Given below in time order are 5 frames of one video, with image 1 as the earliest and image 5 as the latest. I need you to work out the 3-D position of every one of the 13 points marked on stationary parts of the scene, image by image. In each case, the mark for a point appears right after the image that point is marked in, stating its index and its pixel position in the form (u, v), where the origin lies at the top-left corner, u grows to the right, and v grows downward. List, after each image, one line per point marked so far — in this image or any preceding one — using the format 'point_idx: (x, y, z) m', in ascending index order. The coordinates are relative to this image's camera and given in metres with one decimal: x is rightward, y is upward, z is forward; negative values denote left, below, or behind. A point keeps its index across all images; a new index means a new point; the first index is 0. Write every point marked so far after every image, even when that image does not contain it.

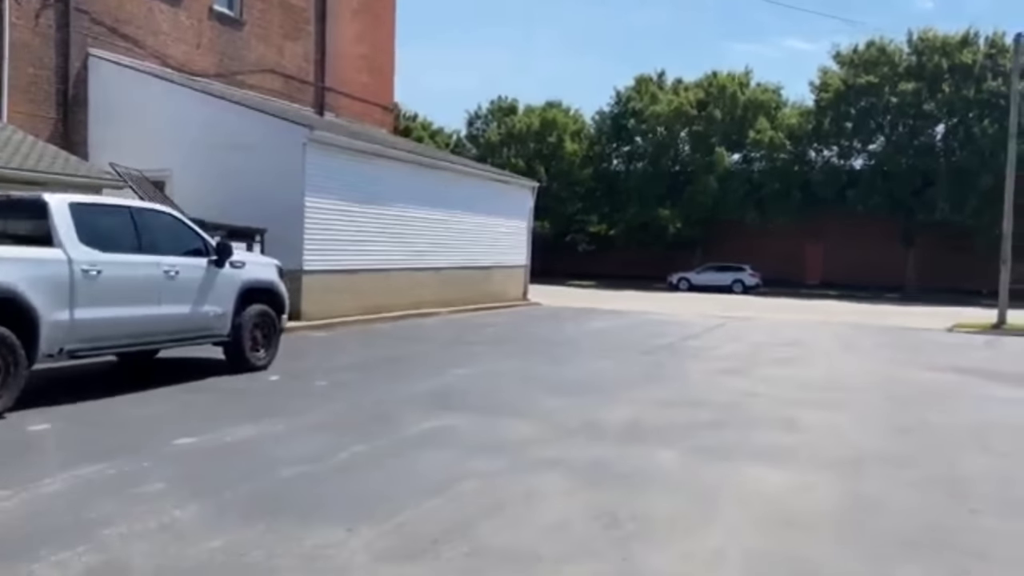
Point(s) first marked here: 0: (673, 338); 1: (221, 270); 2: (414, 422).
0: (+3.7, -1.2, +19.5) m
1: (-3.9, +0.2, +11.2) m
2: (-1.0, -1.4, +8.8) m
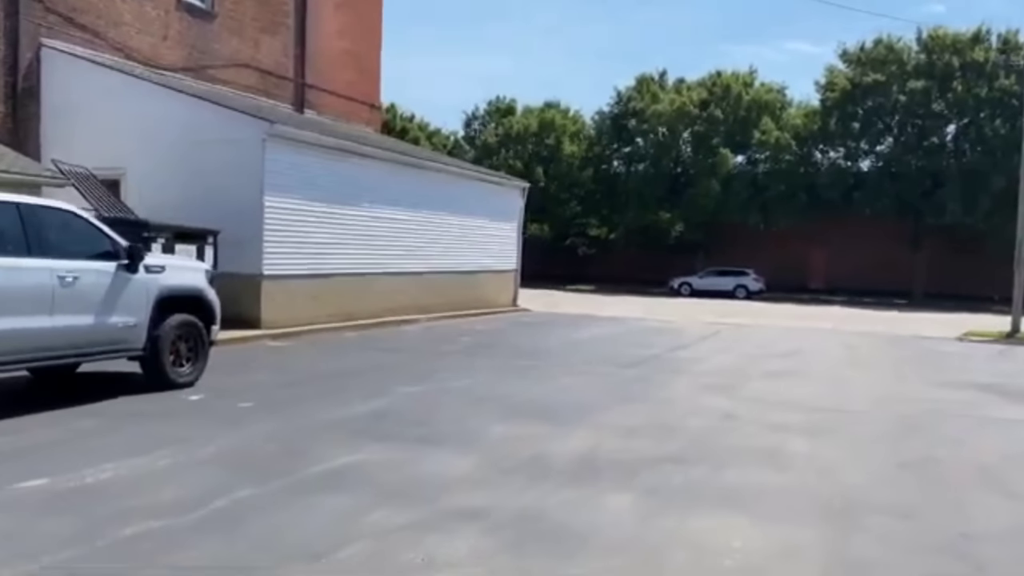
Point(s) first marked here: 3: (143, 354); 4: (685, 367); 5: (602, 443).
0: (+3.2, -1.3, +18.2) m
1: (-4.4, +0.1, +10.0) m
2: (-1.6, -1.5, +7.5) m
3: (-4.5, -0.8, +10.2) m
4: (+3.0, -1.4, +15.0) m
5: (+0.9, -1.5, +8.4) m
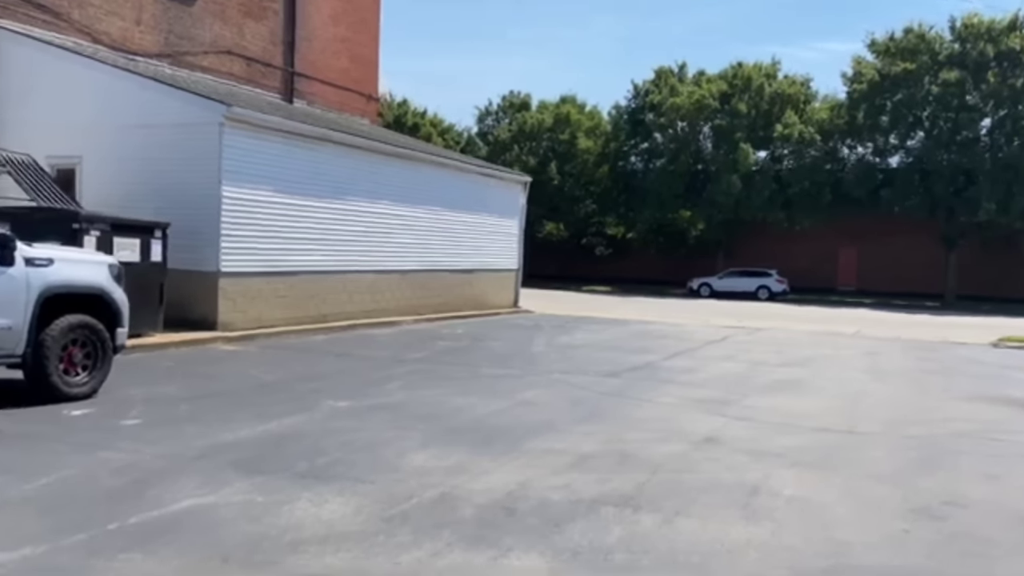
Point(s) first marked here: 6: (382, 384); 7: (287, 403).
0: (+2.8, -1.3, +16.5) m
1: (-5.1, +0.2, +8.5) m
2: (-2.3, -1.4, +6.0) m
3: (-5.1, -0.8, +8.8) m
4: (+2.6, -1.4, +13.3) m
5: (+0.2, -1.5, +6.8) m
6: (-1.7, -1.3, +11.0) m
7: (-2.6, -1.3, +9.8) m
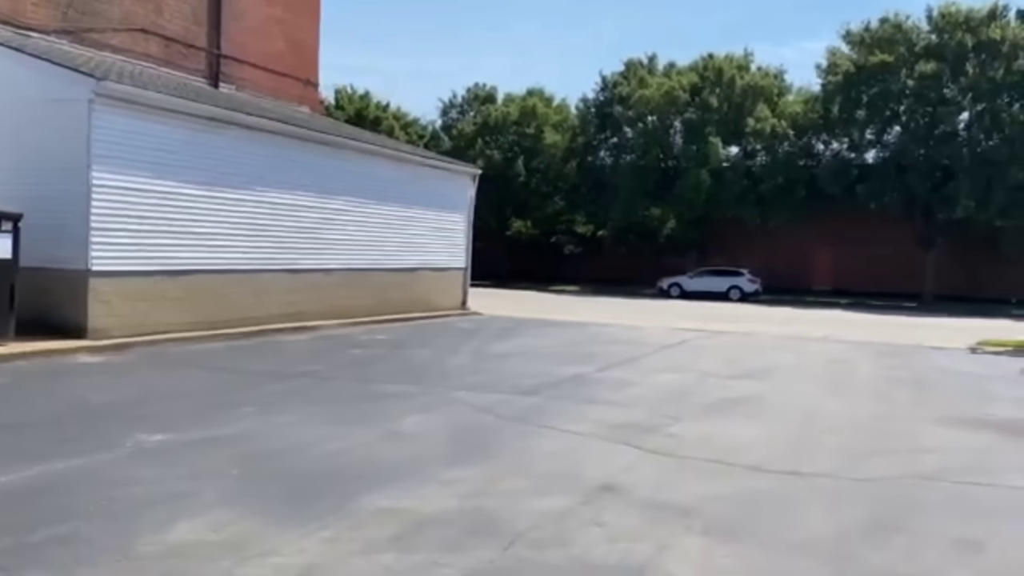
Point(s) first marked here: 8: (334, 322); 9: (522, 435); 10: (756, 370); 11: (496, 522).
0: (+1.4, -1.3, +14.5) m
1: (-6.3, +0.1, +6.4) m
2: (-3.5, -1.5, +3.9) m
3: (-6.3, -0.8, +6.7) m
4: (+1.2, -1.4, +11.3) m
5: (-1.0, -1.5, +4.8) m
6: (-3.0, -1.3, +9.0) m
7: (-3.9, -1.3, +7.7) m
8: (-4.1, -0.8, +19.6) m
9: (+0.1, -1.5, +8.4) m
10: (+4.2, -1.4, +14.6) m
11: (-0.1, -1.6, +5.6) m
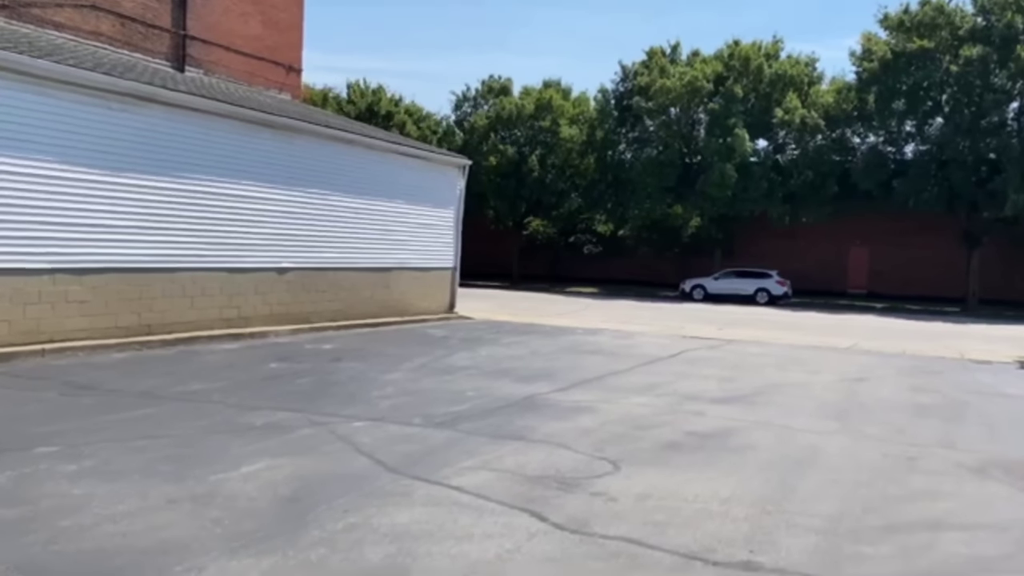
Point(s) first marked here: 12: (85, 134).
0: (+0.7, -1.4, +12.2) m
1: (-7.4, +0.1, +4.5) m
2: (-4.7, -1.5, +1.8) m
3: (-7.4, -0.8, +4.7) m
4: (+0.3, -1.5, +9.0) m
5: (-2.2, -1.6, +2.6) m
6: (-4.0, -1.3, +6.9) m
7: (-4.9, -1.3, +5.6) m
8: (-4.6, -0.8, +17.5) m
9: (-0.9, -1.5, +6.2) m
10: (+3.5, -1.5, +12.1) m
11: (-1.3, -1.6, +3.3) m
12: (-6.7, +2.4, +13.6) m
